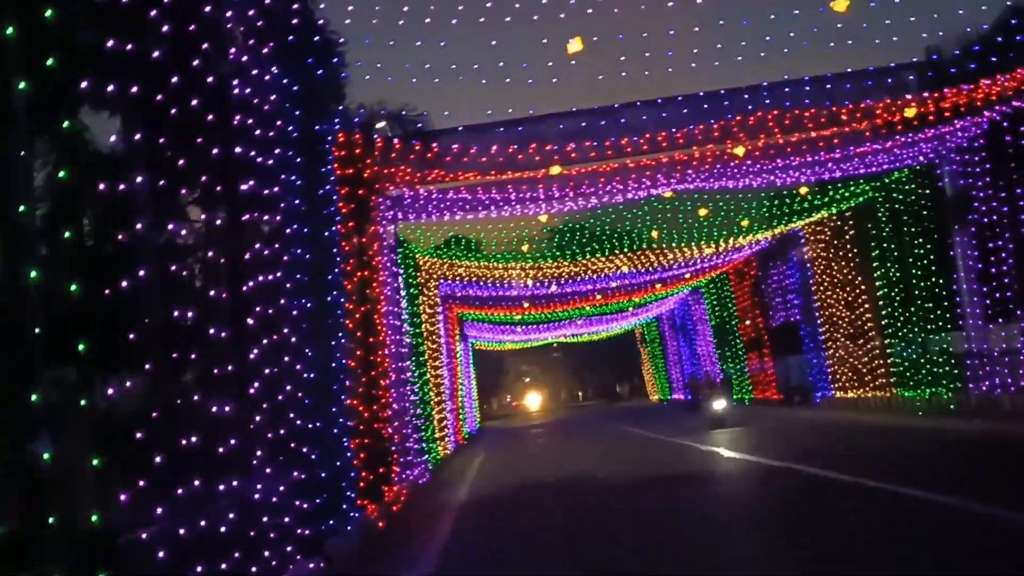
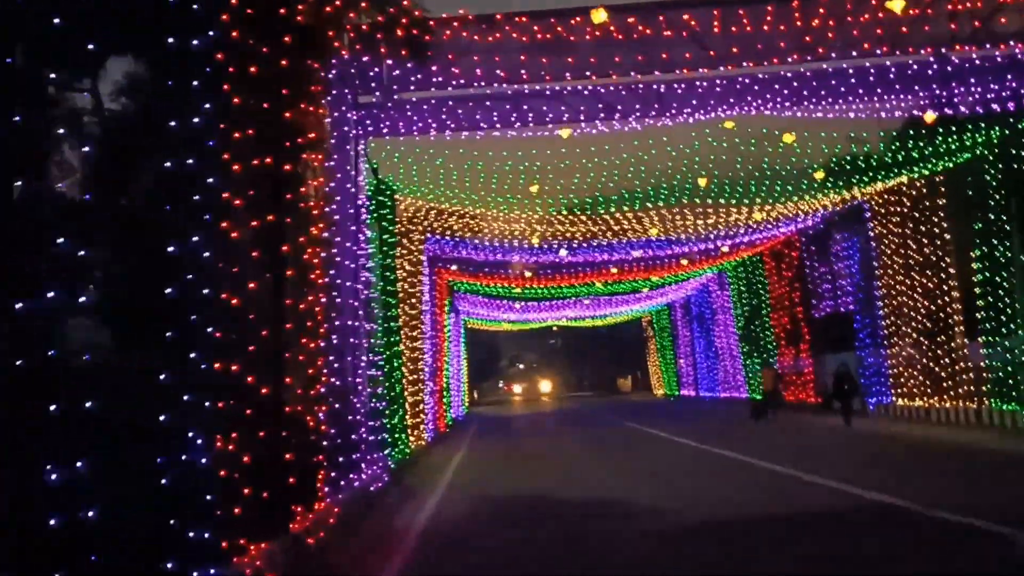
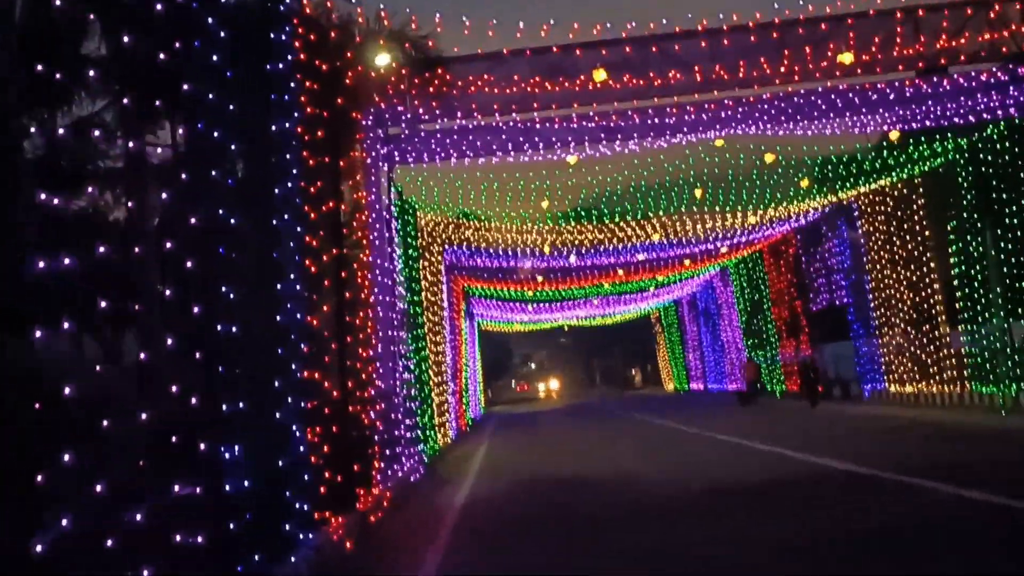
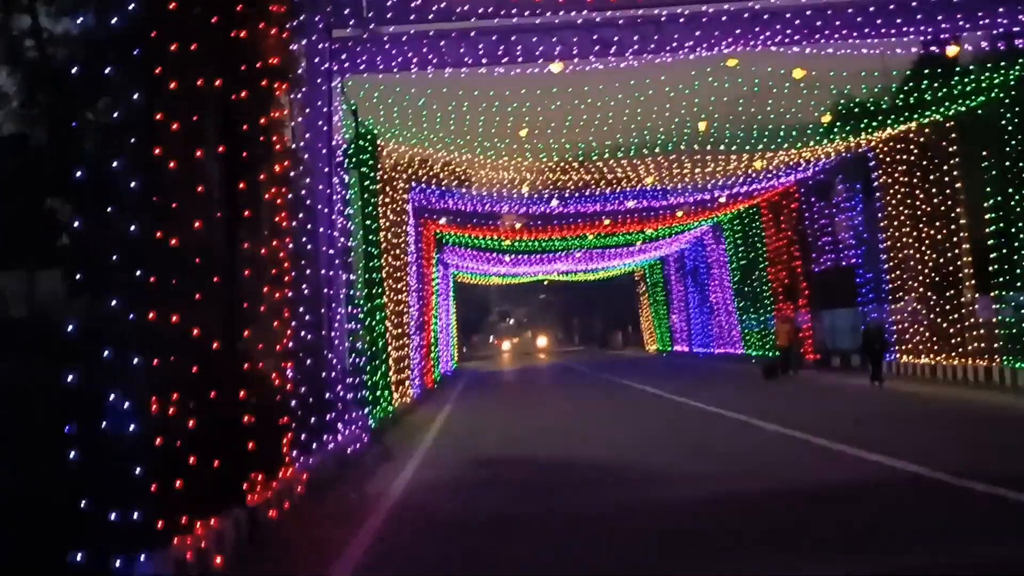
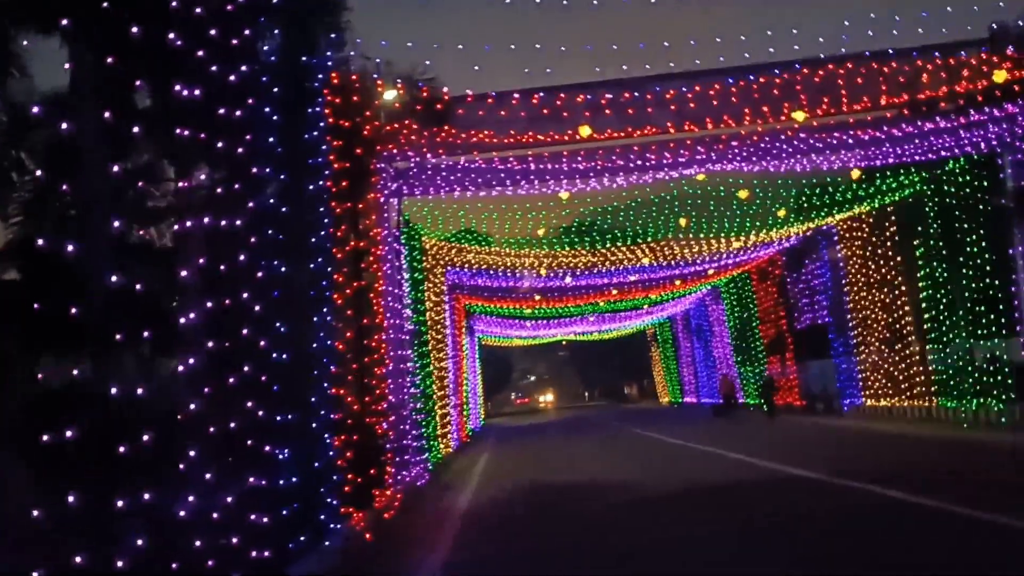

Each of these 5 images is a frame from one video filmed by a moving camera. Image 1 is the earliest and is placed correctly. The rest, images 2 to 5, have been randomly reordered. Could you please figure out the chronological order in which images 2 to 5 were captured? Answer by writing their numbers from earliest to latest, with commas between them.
5, 3, 2, 4
